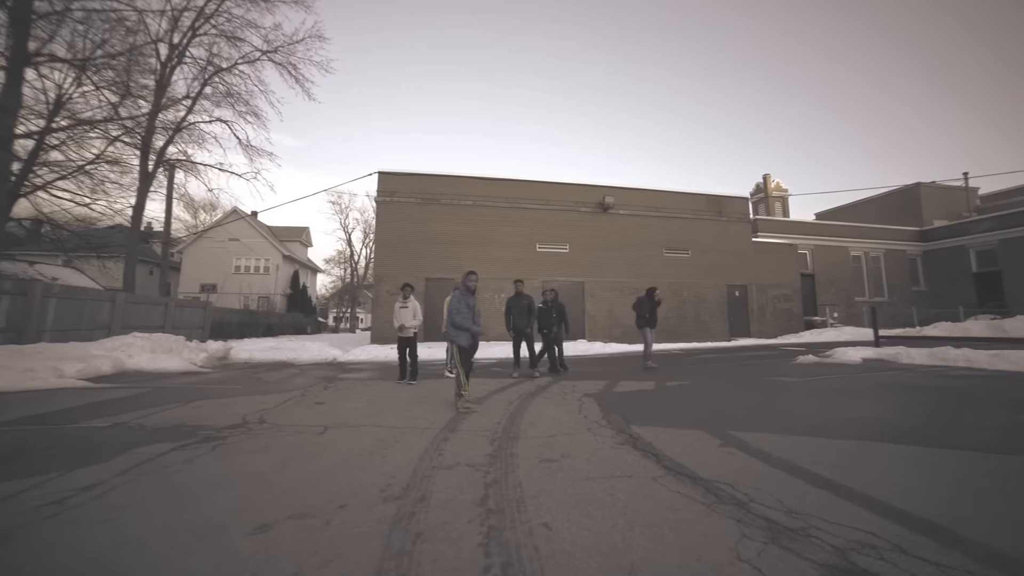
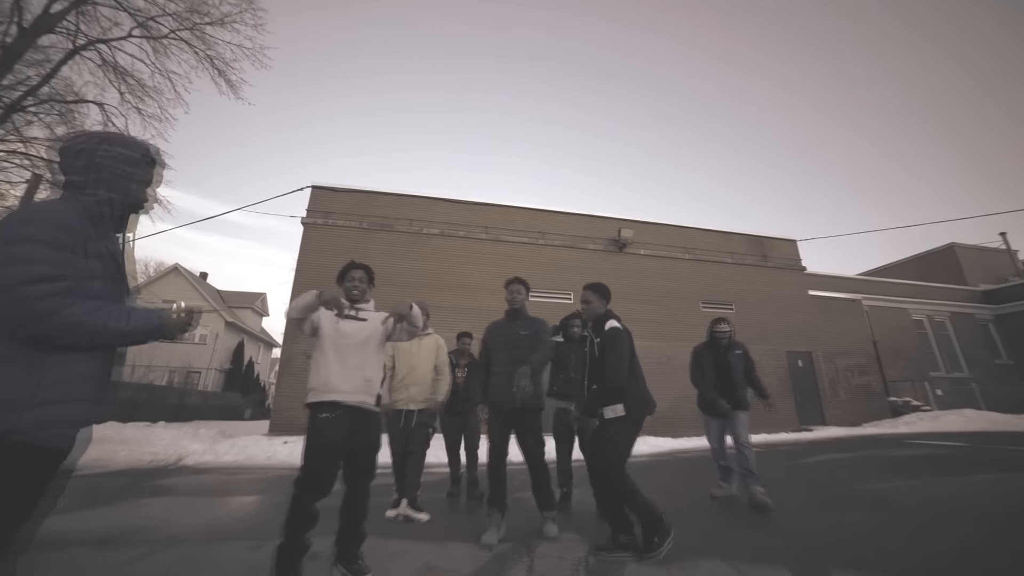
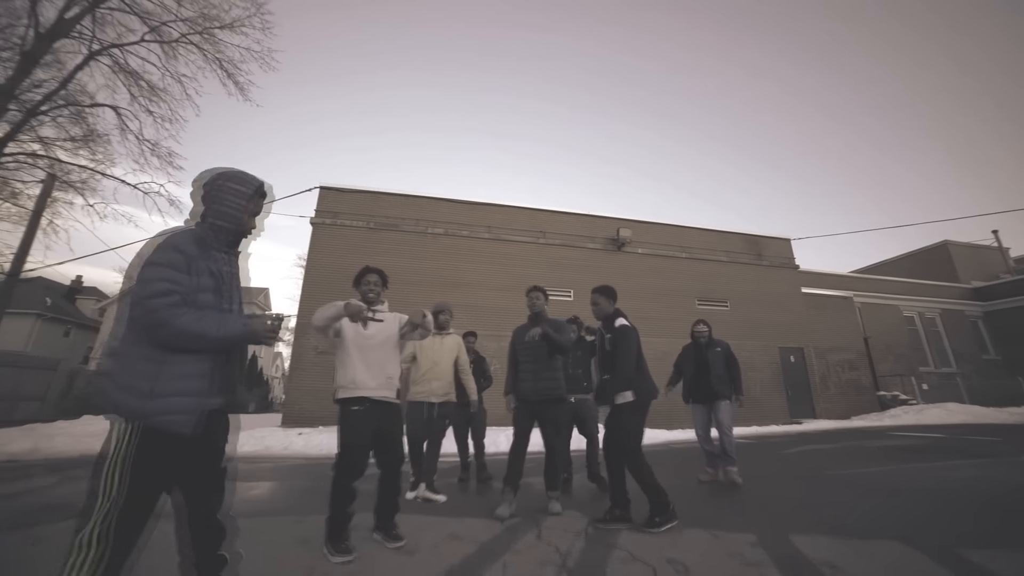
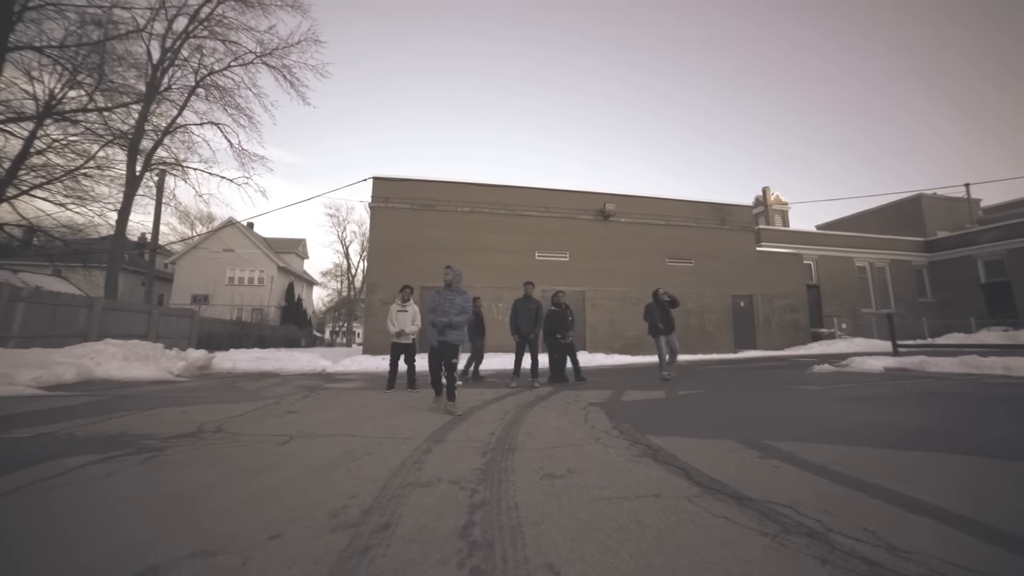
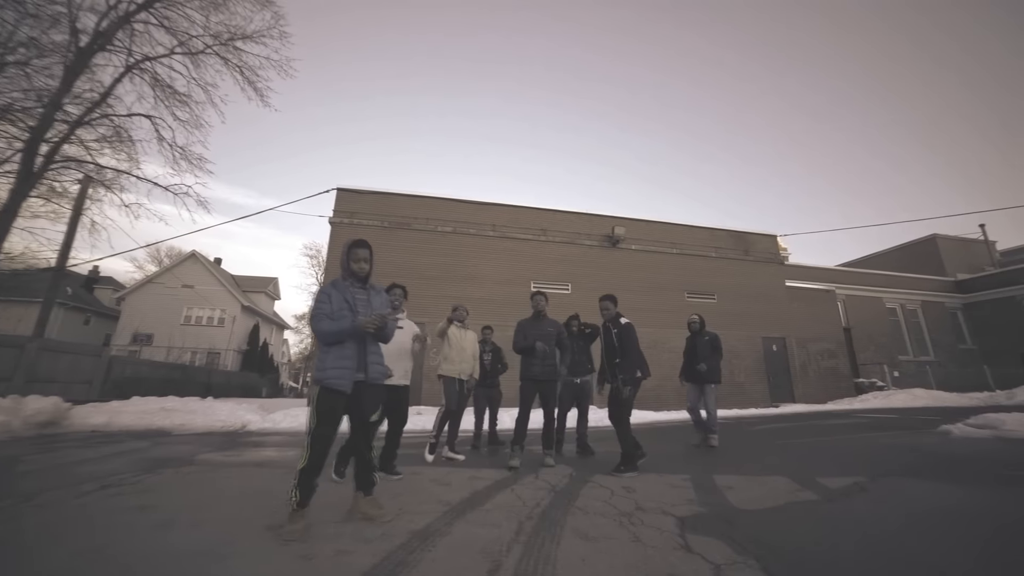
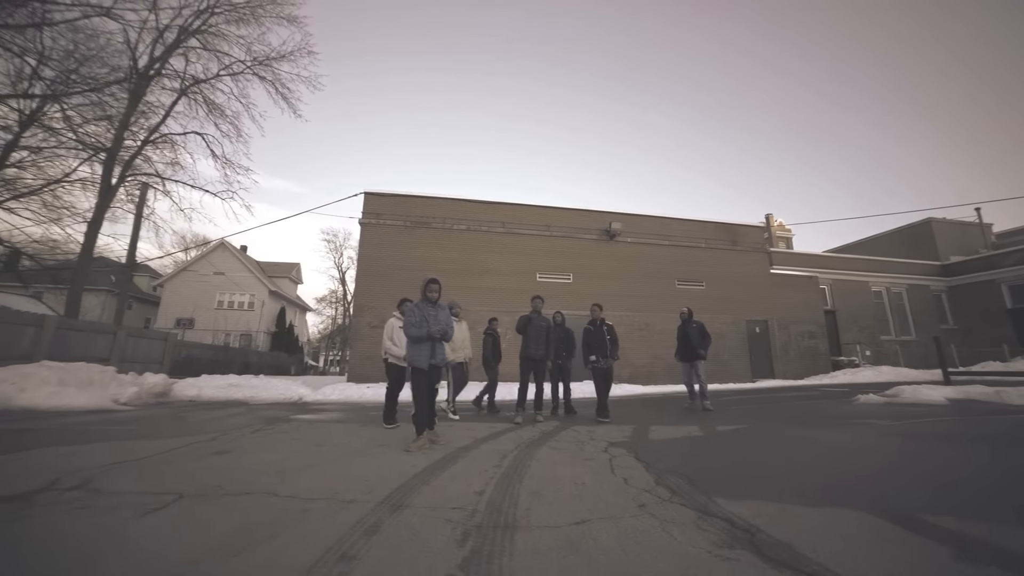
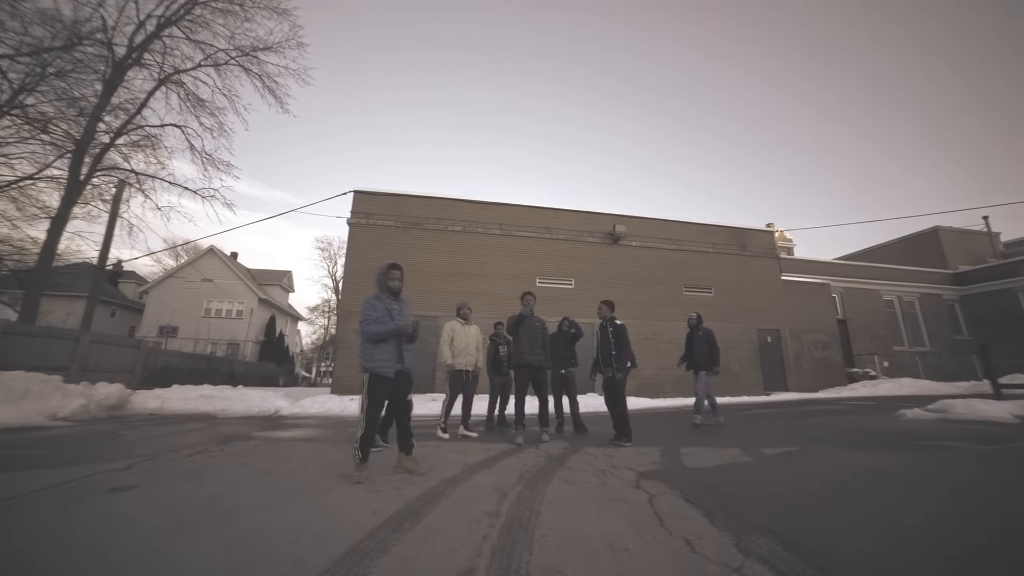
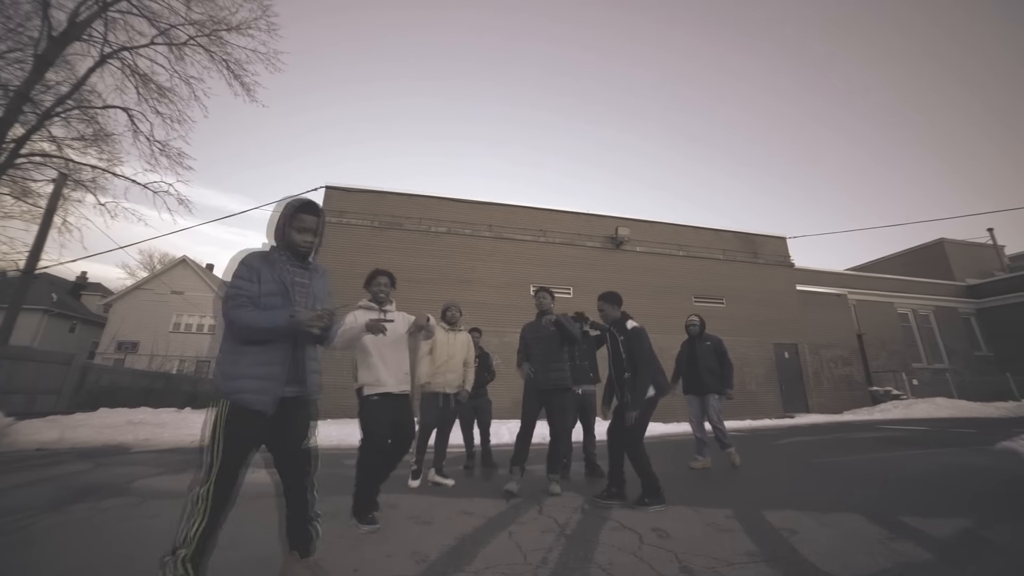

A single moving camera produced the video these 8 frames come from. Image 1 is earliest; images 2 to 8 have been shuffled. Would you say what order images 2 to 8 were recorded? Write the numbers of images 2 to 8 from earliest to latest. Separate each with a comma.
4, 6, 7, 5, 8, 3, 2
